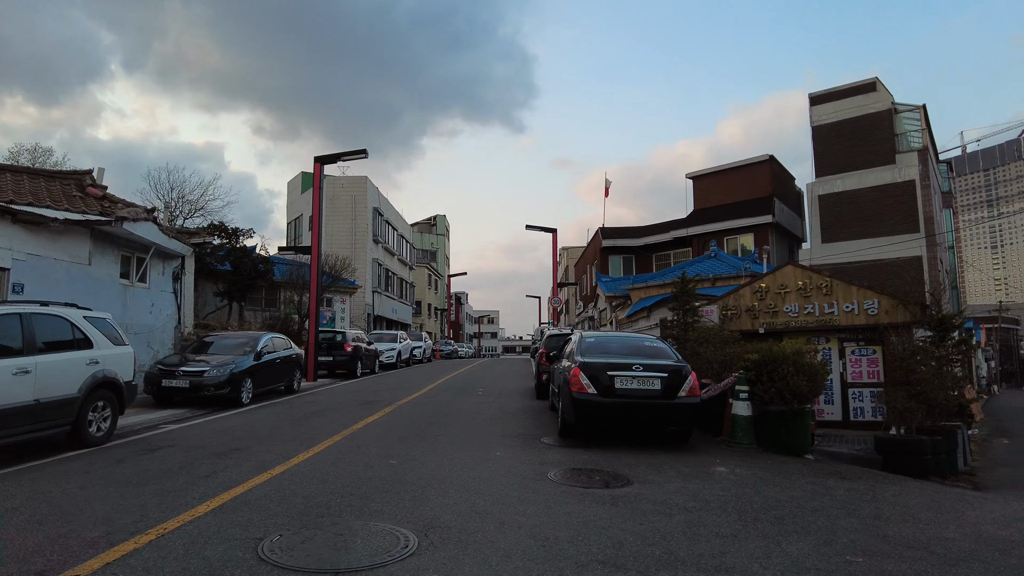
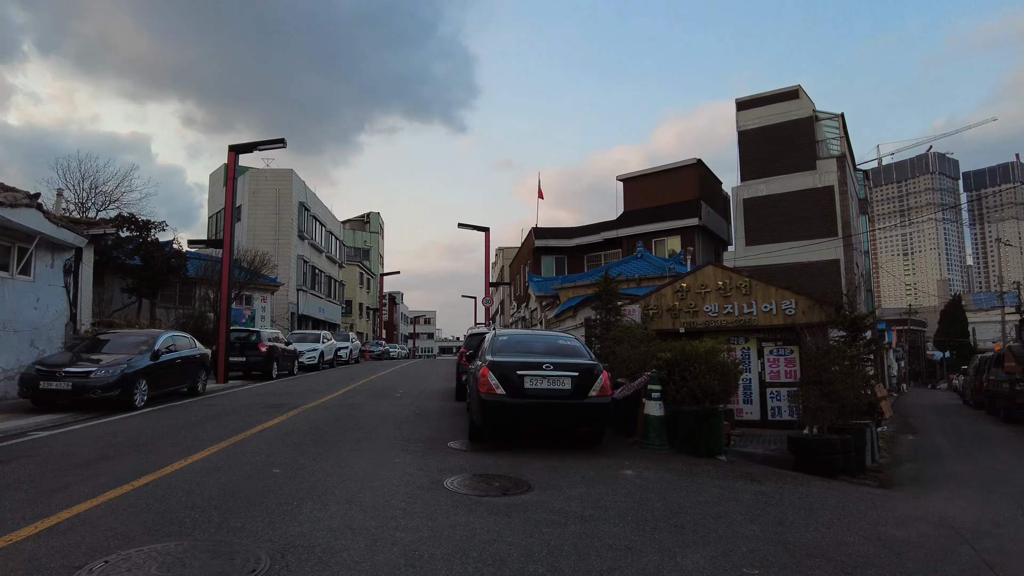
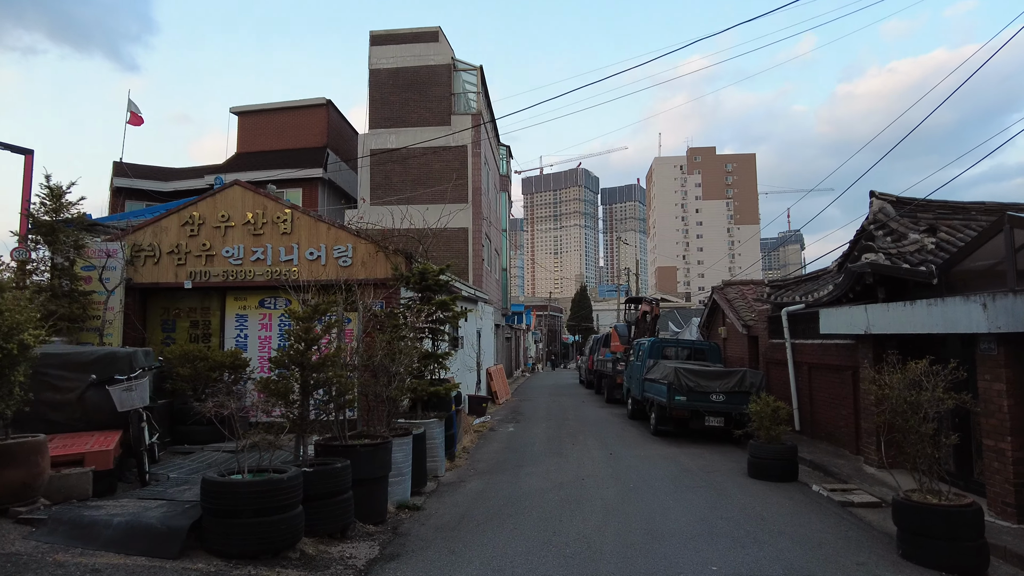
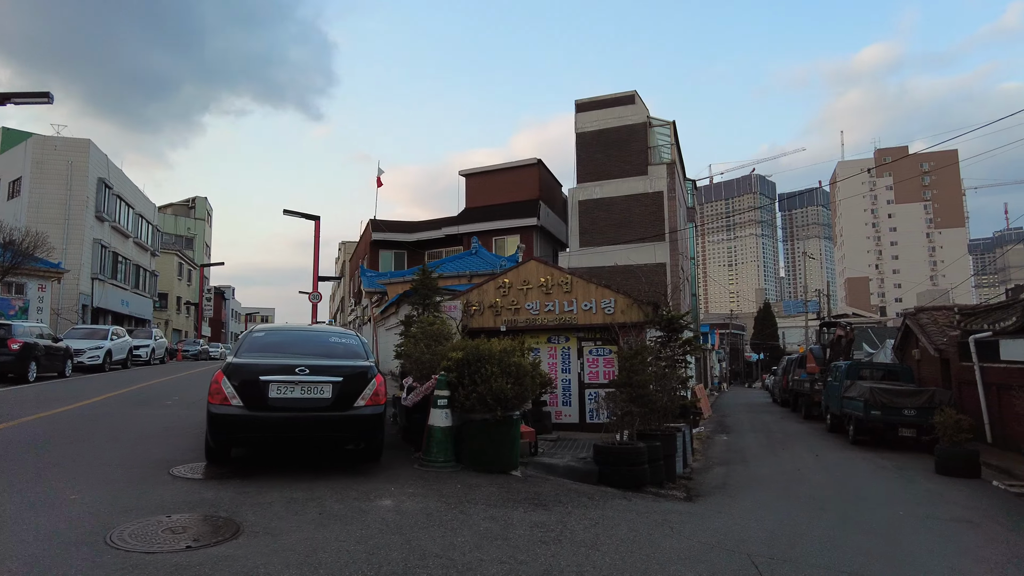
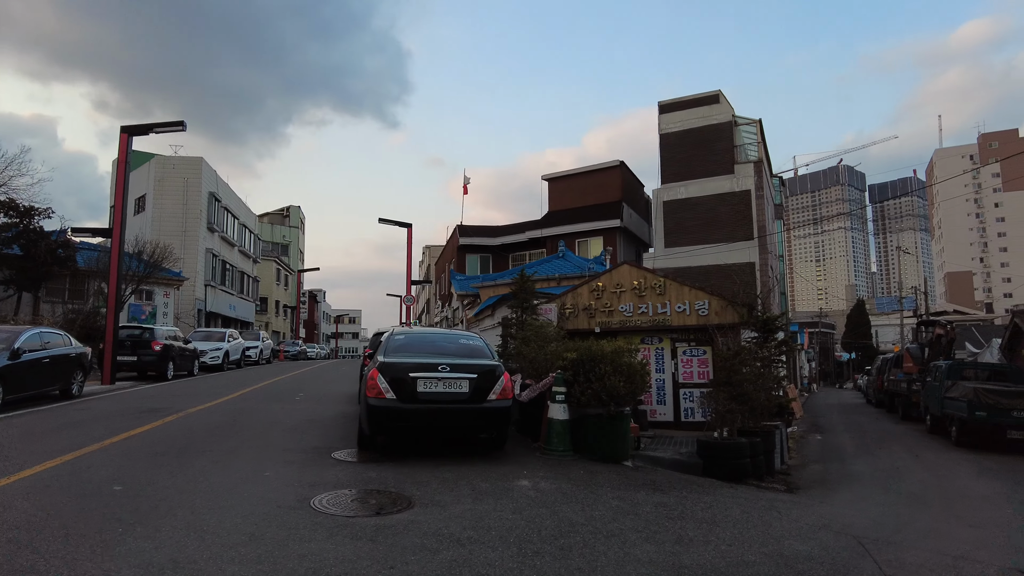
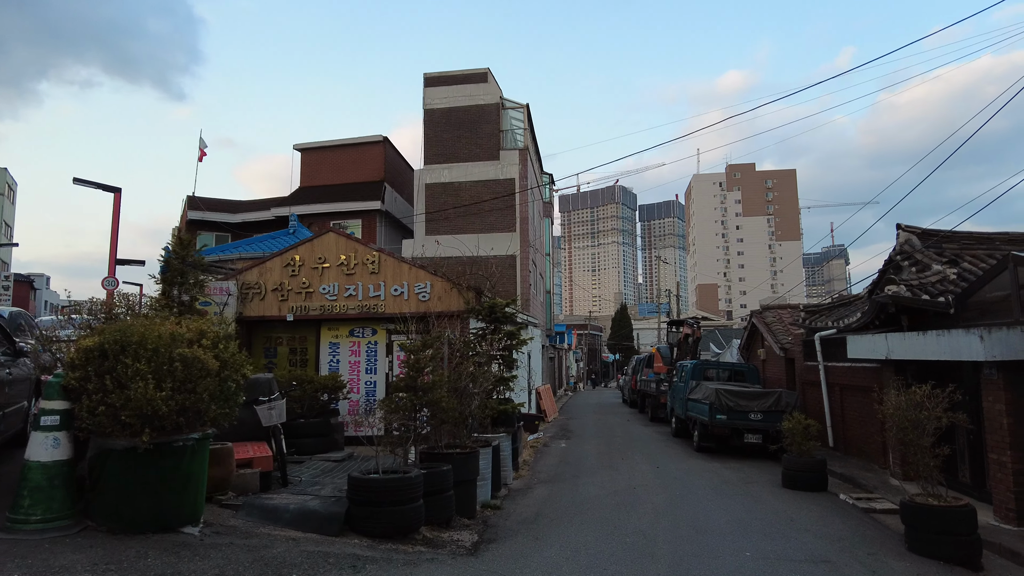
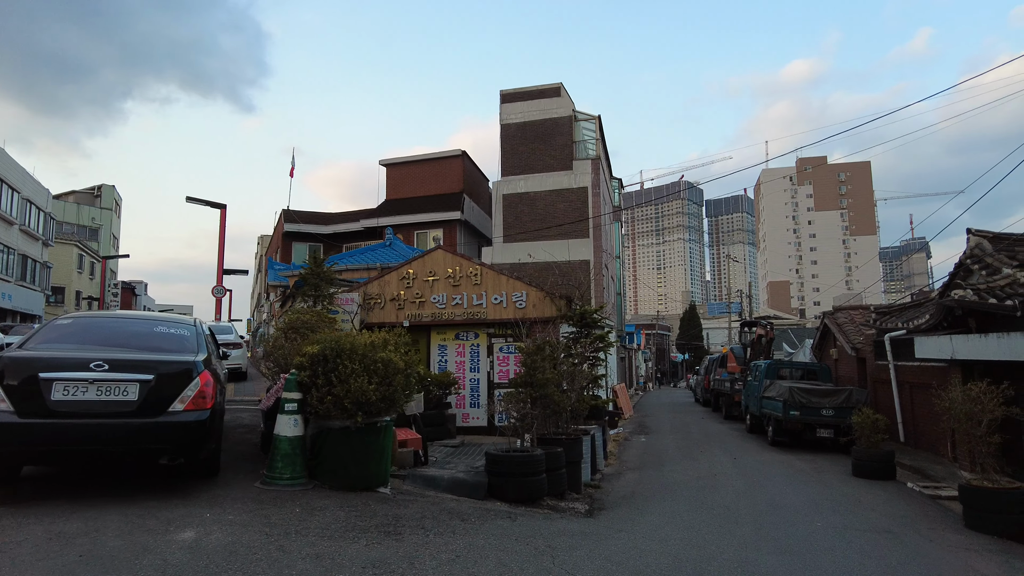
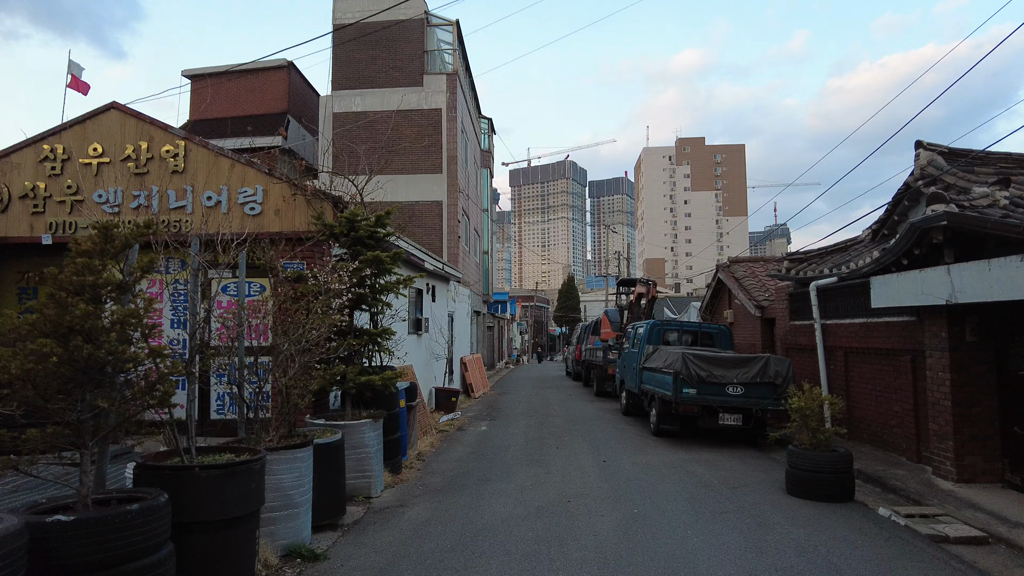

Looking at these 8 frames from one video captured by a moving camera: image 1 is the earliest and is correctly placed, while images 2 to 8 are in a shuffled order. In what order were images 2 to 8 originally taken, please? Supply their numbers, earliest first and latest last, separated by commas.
2, 5, 4, 7, 6, 3, 8
